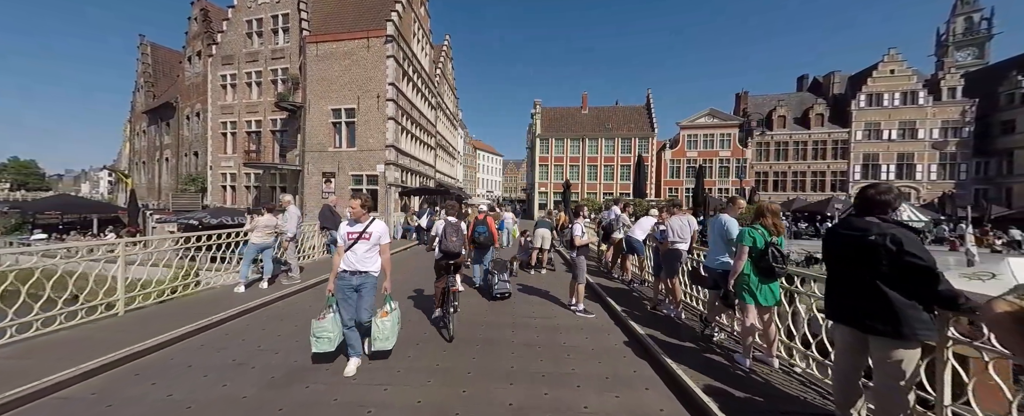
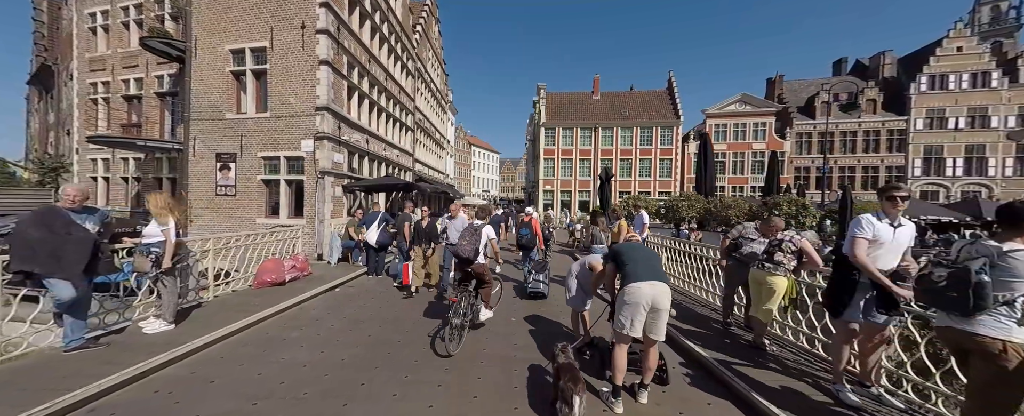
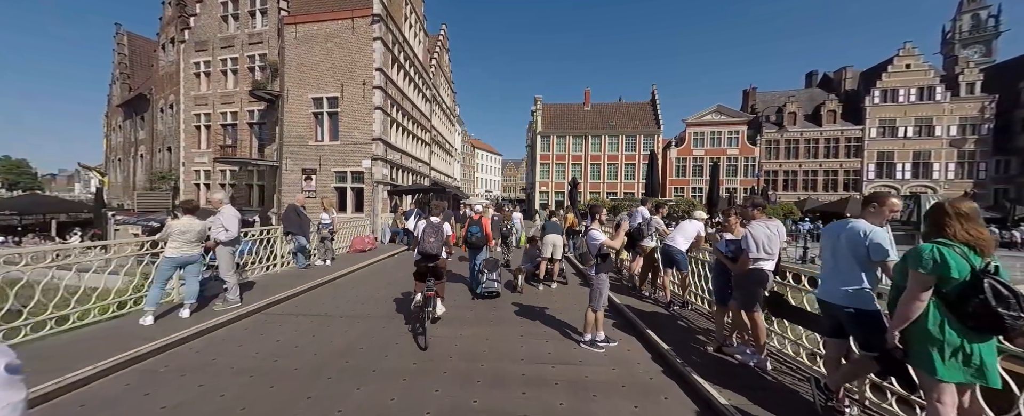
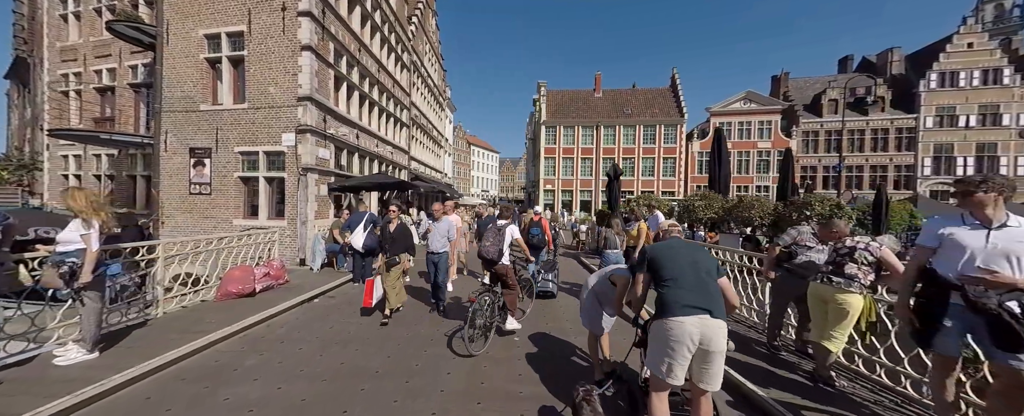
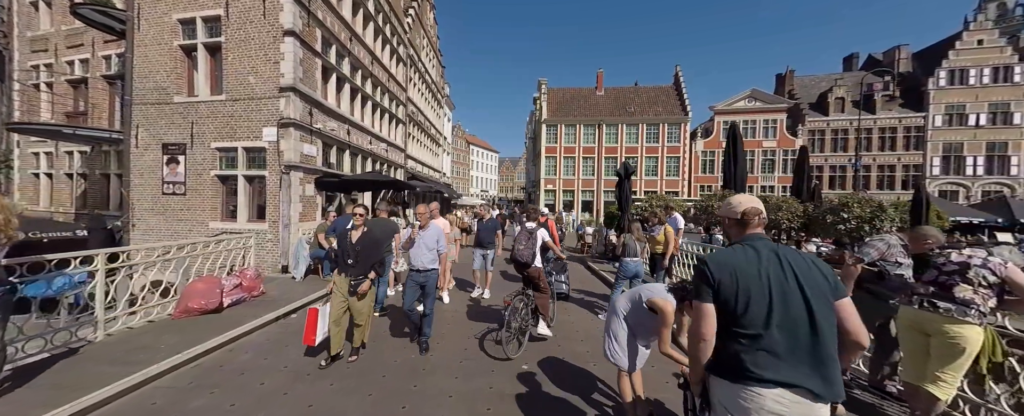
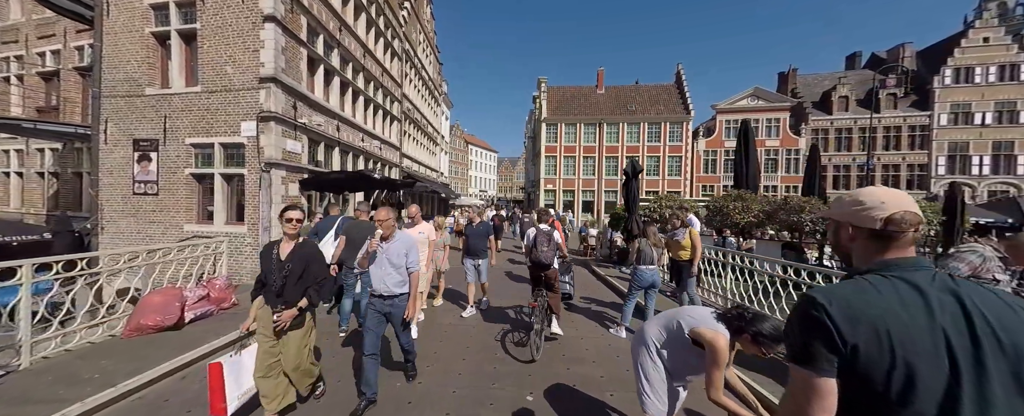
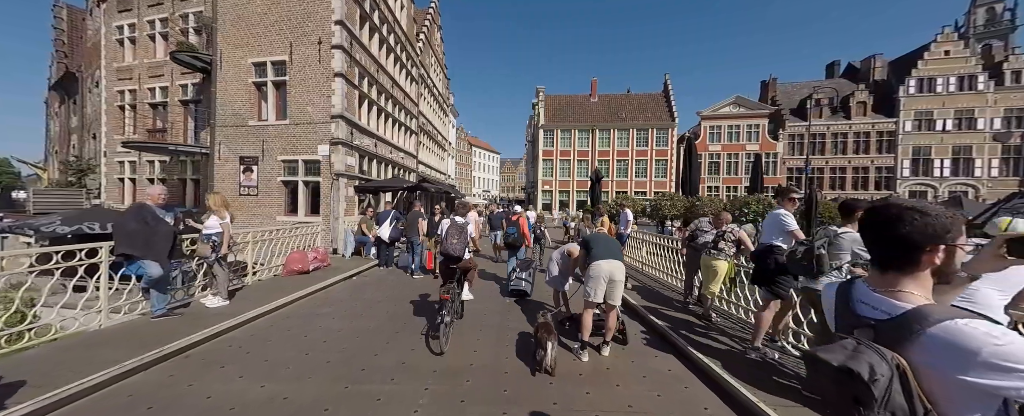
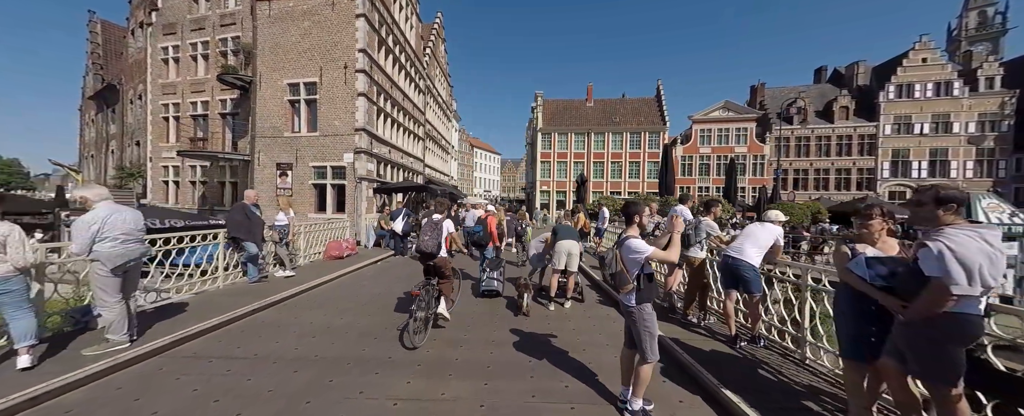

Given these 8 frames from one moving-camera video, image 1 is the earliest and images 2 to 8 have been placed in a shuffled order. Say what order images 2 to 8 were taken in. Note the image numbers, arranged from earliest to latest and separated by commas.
3, 8, 7, 2, 4, 5, 6
